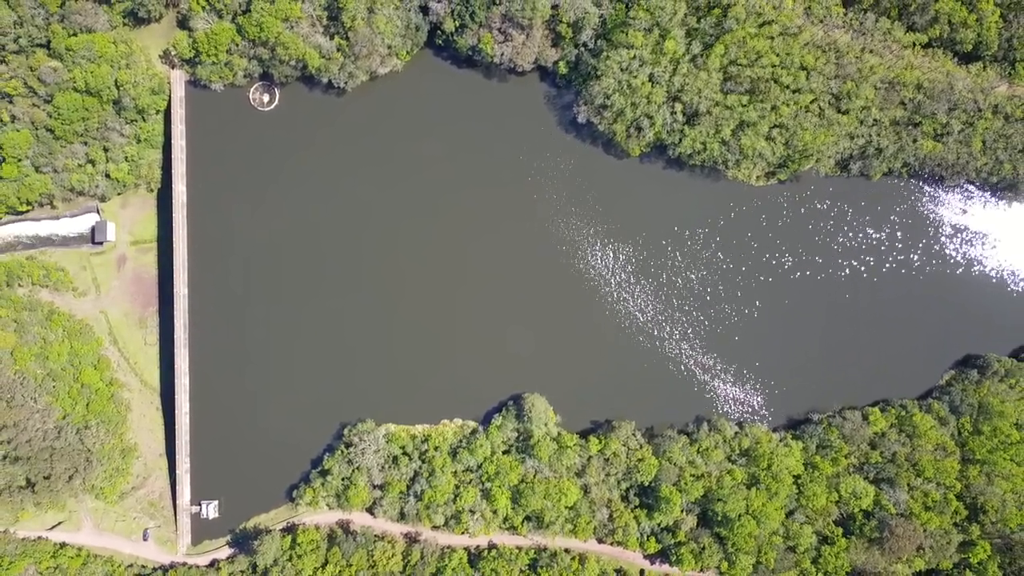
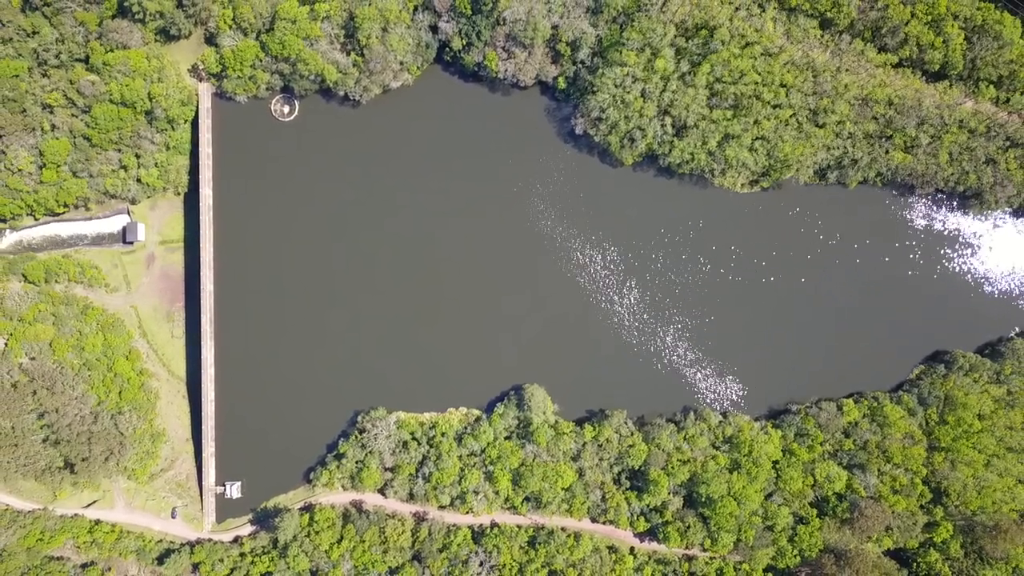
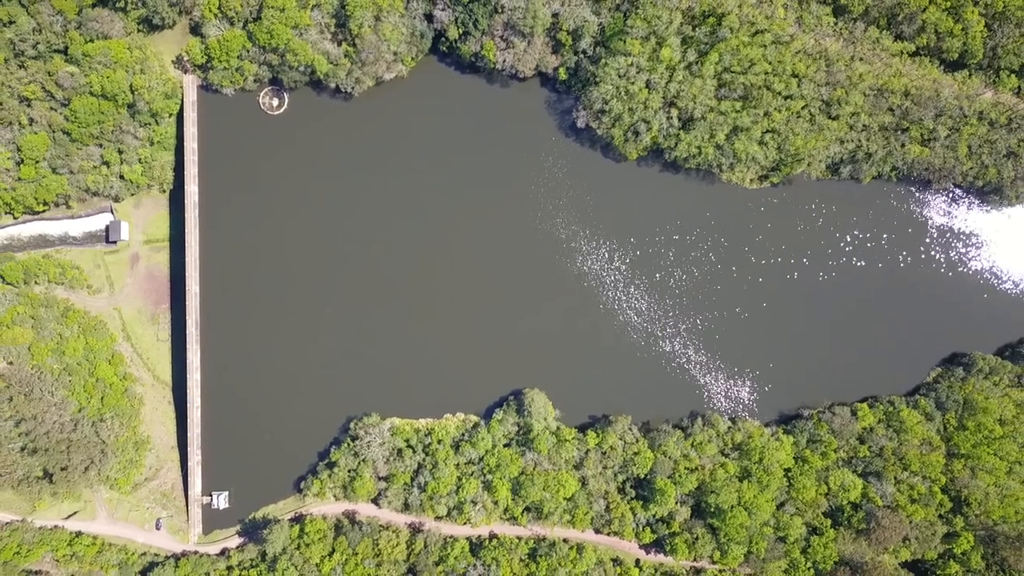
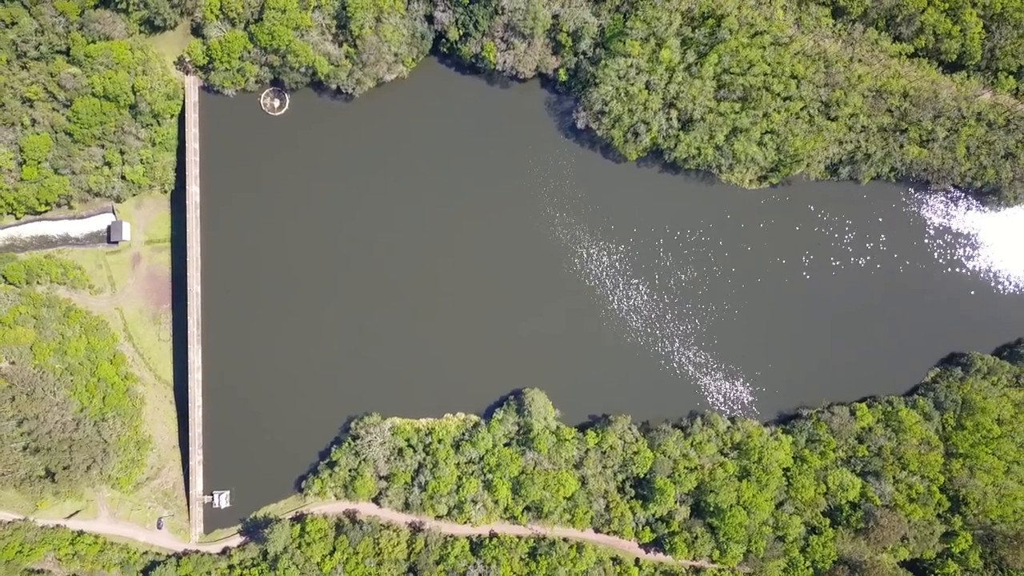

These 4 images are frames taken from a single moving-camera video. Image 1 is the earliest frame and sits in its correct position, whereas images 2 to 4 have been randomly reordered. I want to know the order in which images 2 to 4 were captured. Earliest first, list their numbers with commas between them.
3, 4, 2
